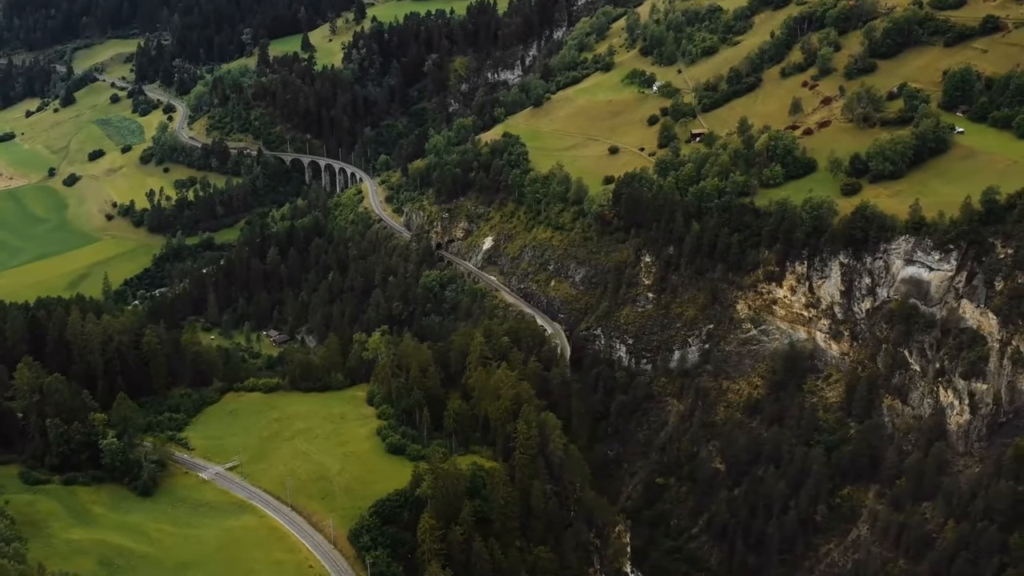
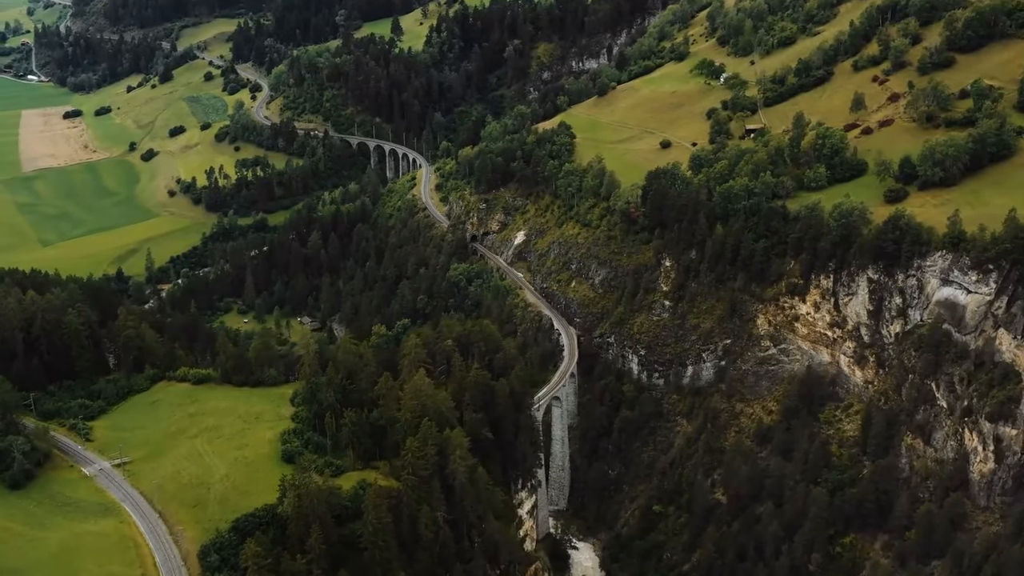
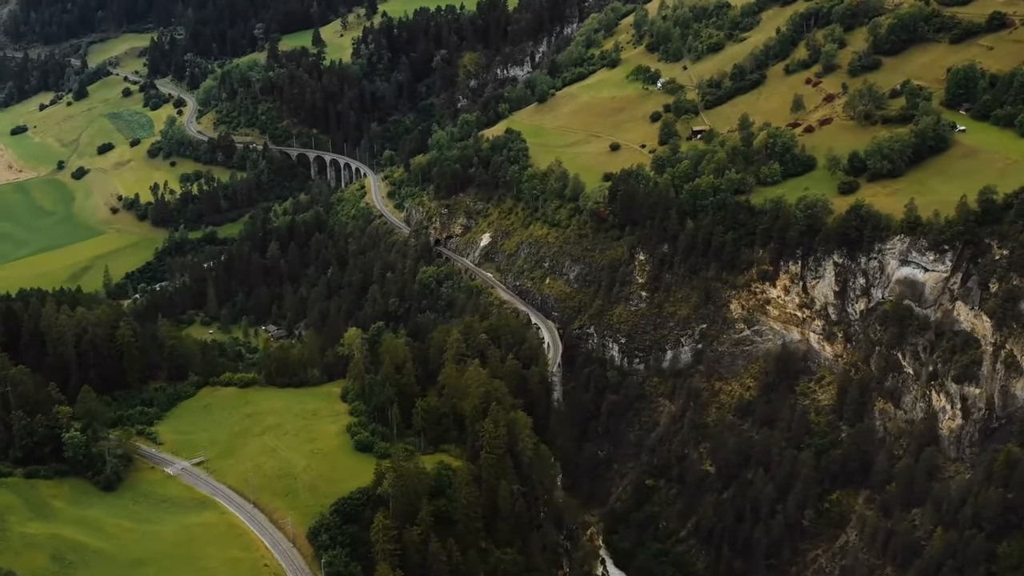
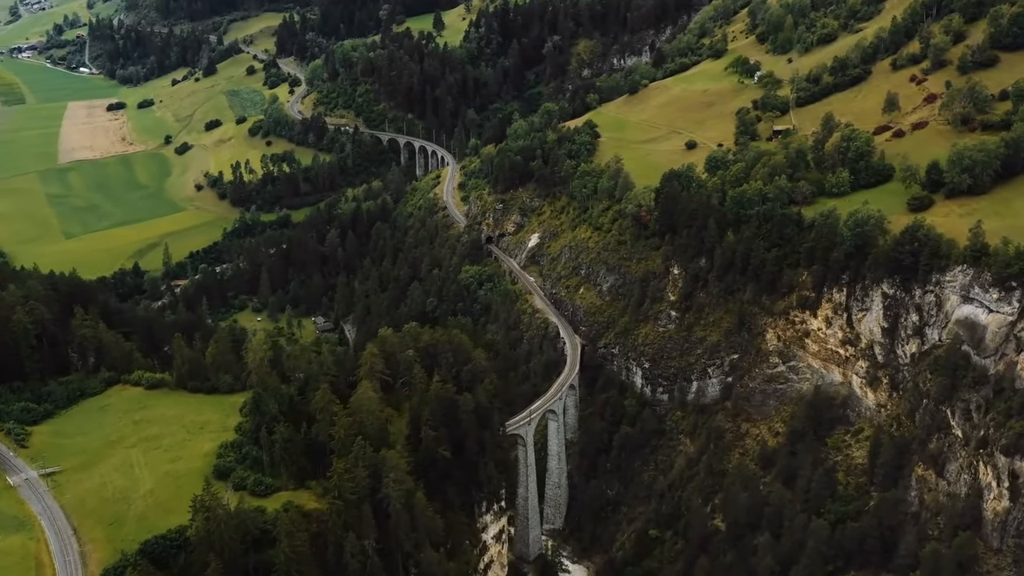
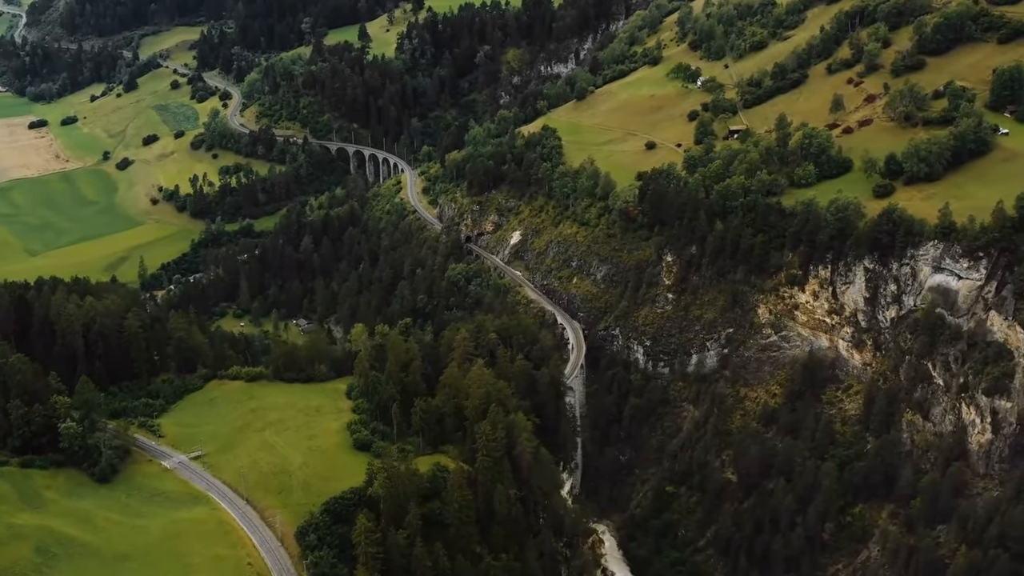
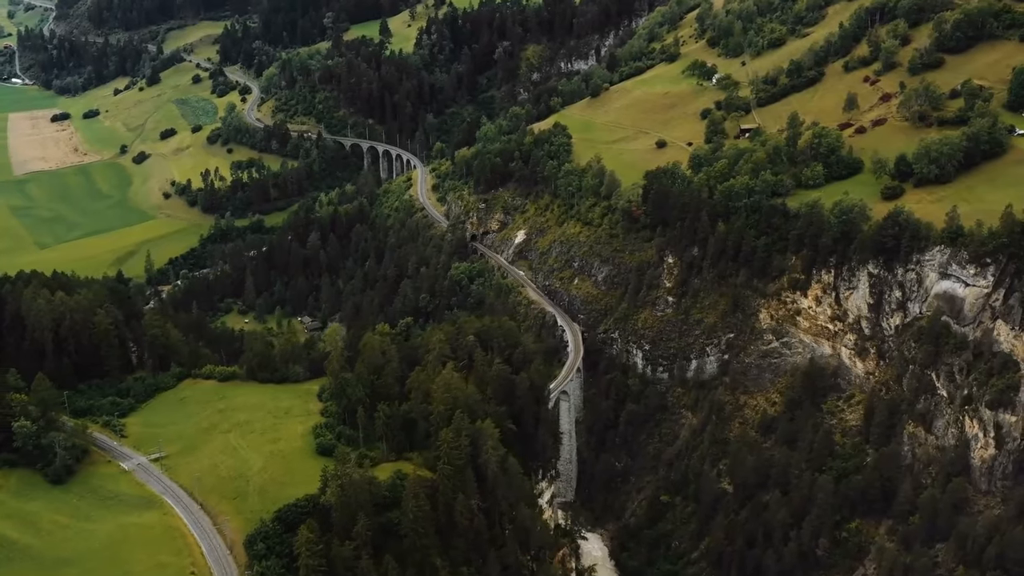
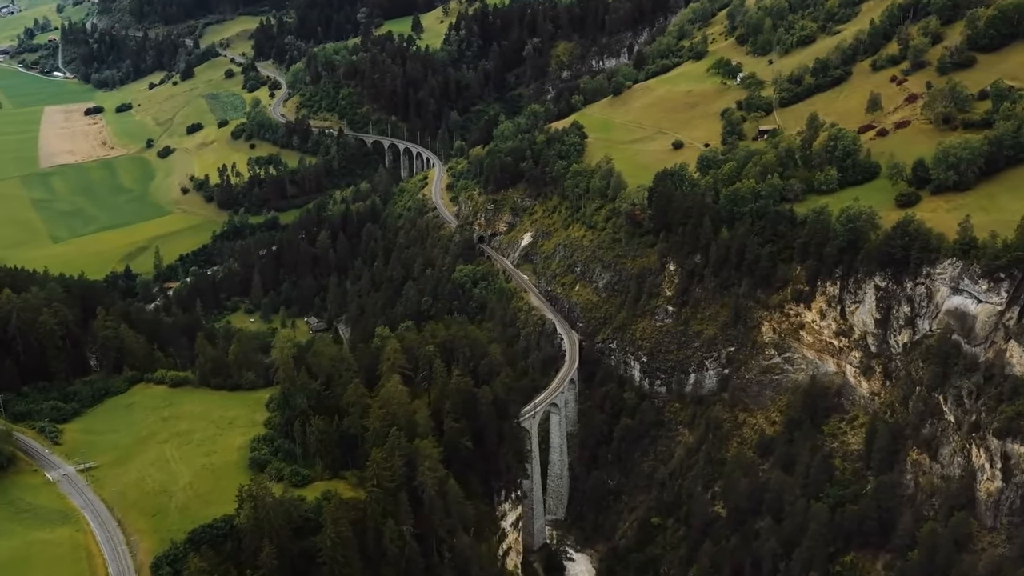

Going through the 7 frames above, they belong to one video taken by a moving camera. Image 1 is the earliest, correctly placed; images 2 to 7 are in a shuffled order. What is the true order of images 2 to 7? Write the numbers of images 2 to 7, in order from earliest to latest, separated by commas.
3, 5, 6, 2, 7, 4
